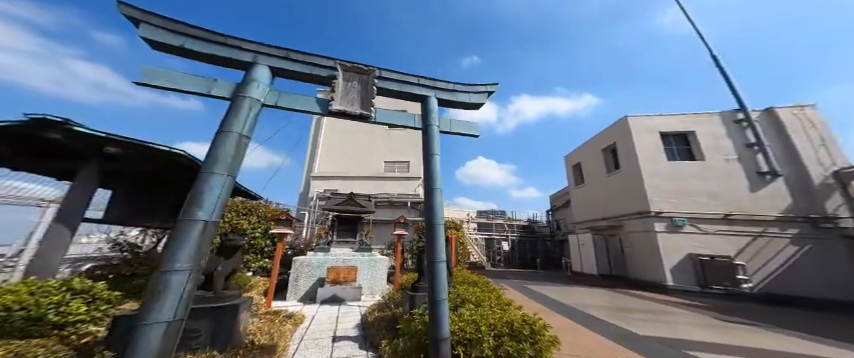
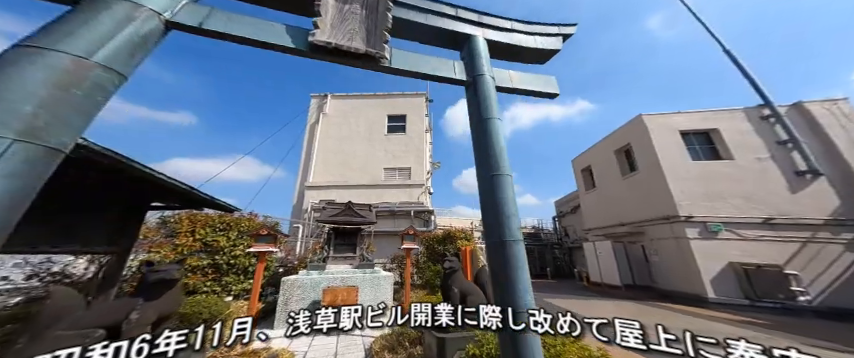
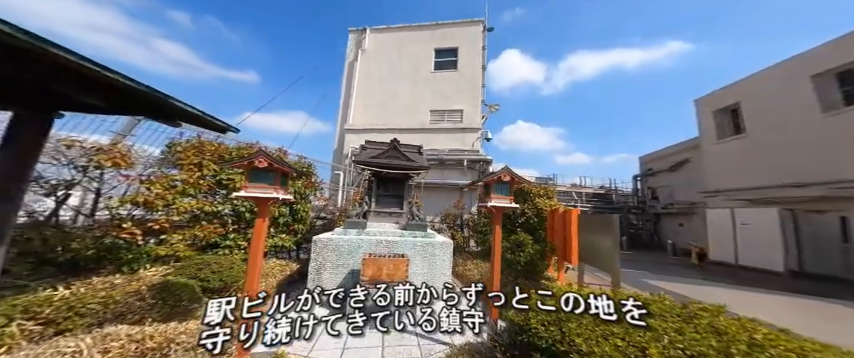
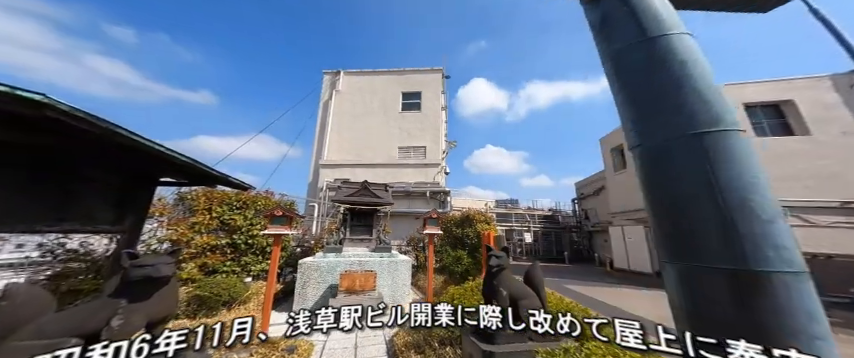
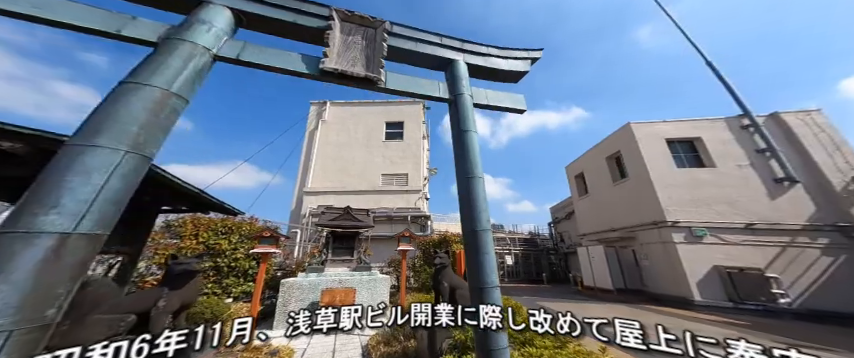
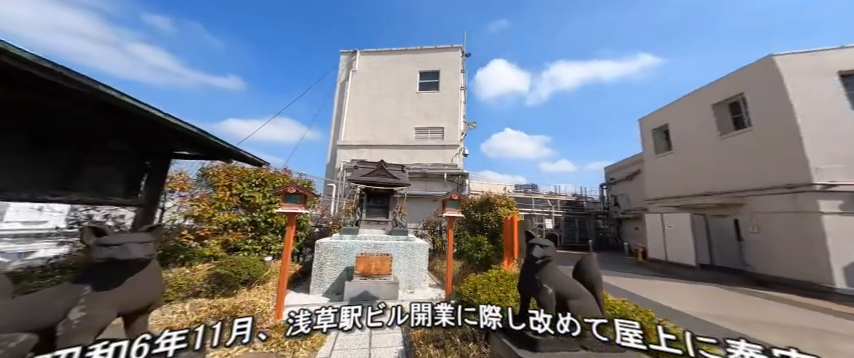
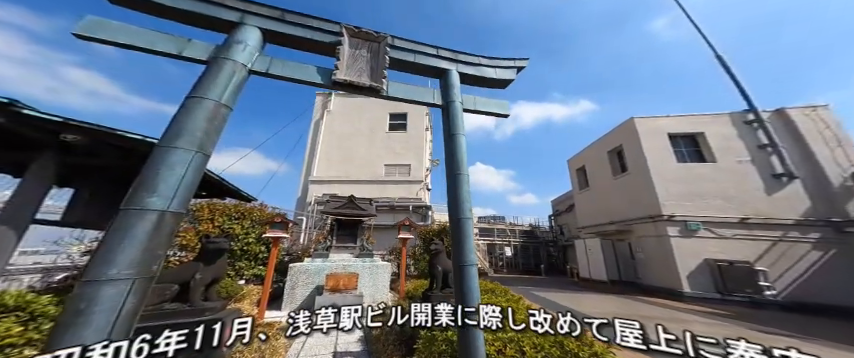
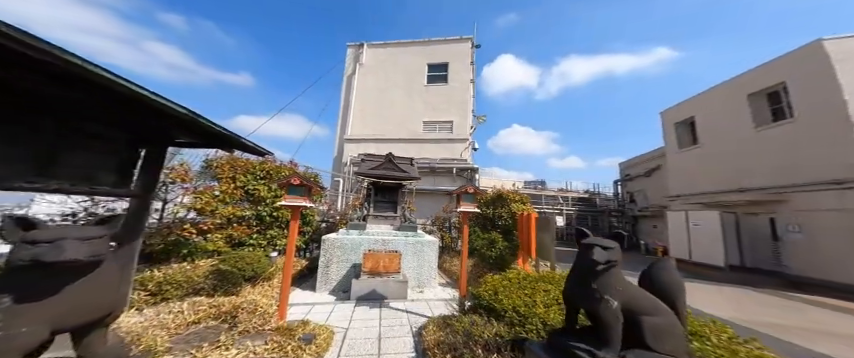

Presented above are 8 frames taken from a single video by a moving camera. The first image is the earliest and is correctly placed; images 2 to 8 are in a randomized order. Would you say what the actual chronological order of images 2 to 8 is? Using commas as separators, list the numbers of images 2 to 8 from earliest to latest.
7, 5, 2, 4, 6, 8, 3
